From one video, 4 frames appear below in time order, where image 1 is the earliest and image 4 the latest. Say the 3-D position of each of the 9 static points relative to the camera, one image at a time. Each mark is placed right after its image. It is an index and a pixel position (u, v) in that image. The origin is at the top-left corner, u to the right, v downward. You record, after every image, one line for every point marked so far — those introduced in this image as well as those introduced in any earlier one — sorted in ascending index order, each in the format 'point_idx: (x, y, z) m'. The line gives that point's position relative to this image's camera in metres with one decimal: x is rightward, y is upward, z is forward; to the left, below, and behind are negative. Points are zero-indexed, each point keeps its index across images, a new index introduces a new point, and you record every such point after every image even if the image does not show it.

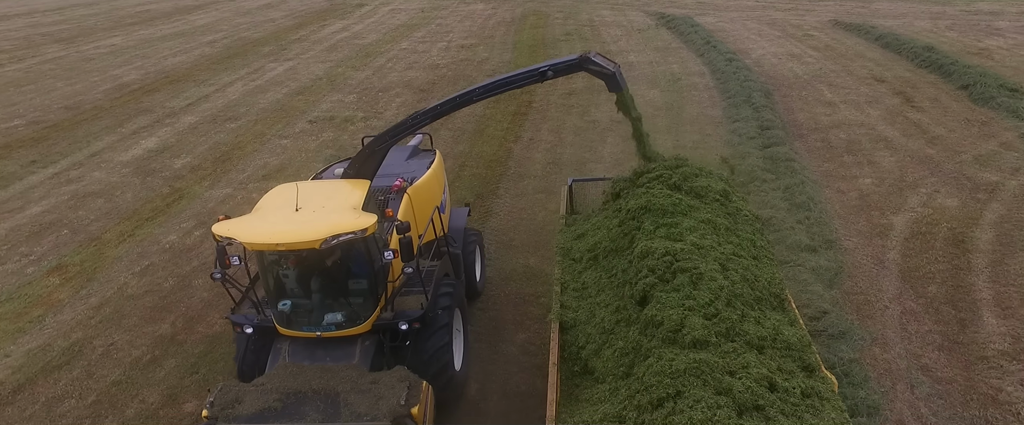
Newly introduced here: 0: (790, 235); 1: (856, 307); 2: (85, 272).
0: (+3.4, -0.3, +8.3) m
1: (+3.5, -1.0, +7.0) m
2: (-5.5, -0.8, +8.8) m
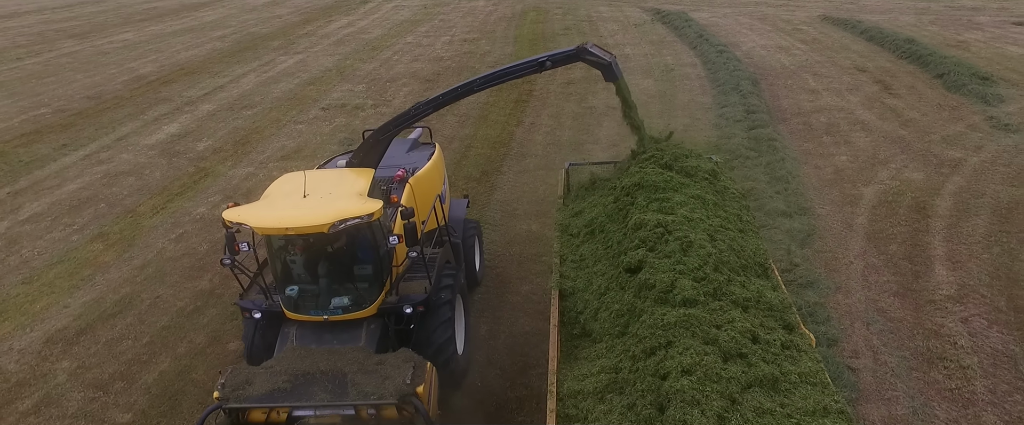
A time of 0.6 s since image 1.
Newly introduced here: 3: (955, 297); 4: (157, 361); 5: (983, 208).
0: (+3.4, +0.1, +9.1) m
1: (+3.6, -0.6, +7.8) m
2: (-5.5, -0.4, +9.7) m
3: (+4.5, -0.9, +7.0) m
4: (-3.6, -1.5, +6.9) m
5: (+6.1, +0.1, +8.8) m
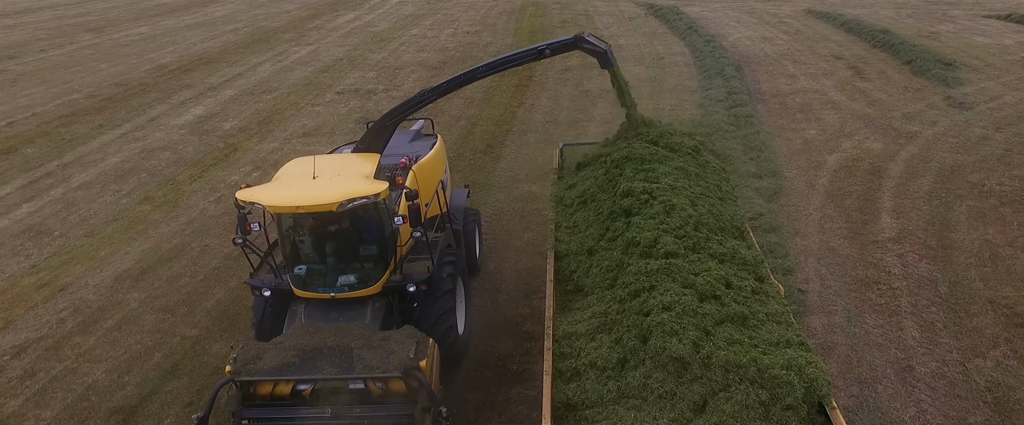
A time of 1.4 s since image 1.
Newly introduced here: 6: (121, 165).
0: (+3.5, +0.7, +10.3) m
1: (+3.6, 0.0, +9.0) m
2: (-5.4, +0.2, +10.8) m
3: (+4.6, -0.3, +8.2) m
4: (-3.5, -0.9, +8.0) m
5: (+6.1, +0.6, +10.0) m
6: (-7.2, +0.9, +12.6) m
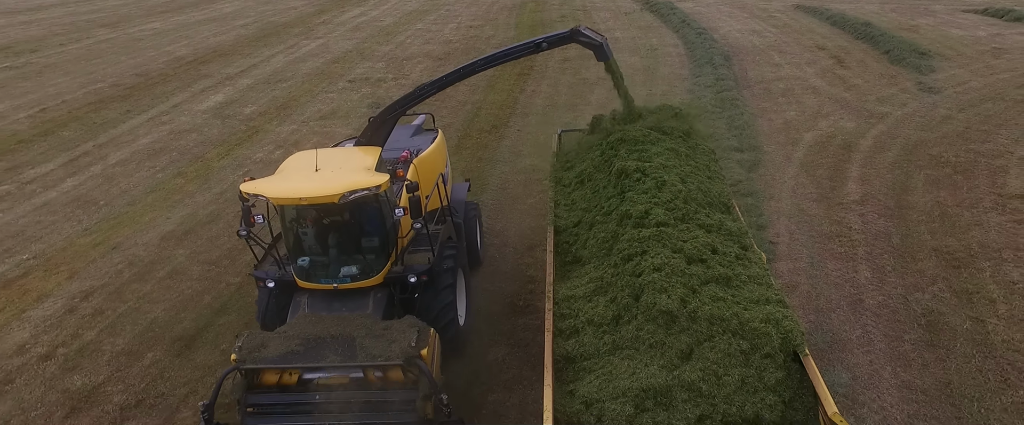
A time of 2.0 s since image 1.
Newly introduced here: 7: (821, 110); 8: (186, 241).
0: (+3.5, +1.2, +11.3) m
1: (+3.7, +0.4, +10.0) m
2: (-5.4, +0.6, +11.8) m
3: (+4.6, +0.2, +9.2) m
4: (-3.4, -0.5, +9.0) m
5: (+6.2, +1.1, +11.0) m
6: (-7.1, +1.3, +13.5) m
7: (+5.9, +1.9, +13.0) m
8: (-4.4, -0.4, +9.3) m
